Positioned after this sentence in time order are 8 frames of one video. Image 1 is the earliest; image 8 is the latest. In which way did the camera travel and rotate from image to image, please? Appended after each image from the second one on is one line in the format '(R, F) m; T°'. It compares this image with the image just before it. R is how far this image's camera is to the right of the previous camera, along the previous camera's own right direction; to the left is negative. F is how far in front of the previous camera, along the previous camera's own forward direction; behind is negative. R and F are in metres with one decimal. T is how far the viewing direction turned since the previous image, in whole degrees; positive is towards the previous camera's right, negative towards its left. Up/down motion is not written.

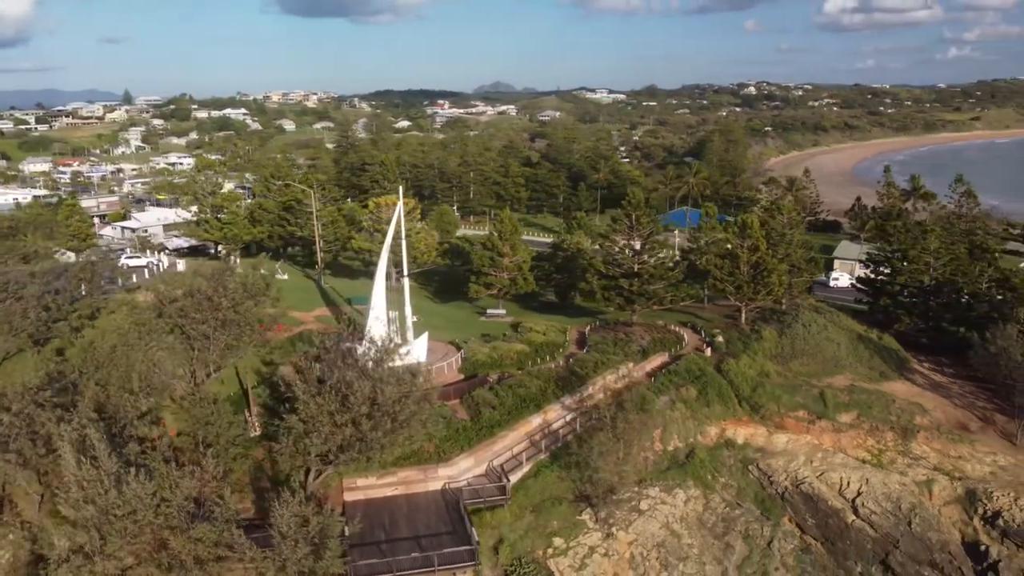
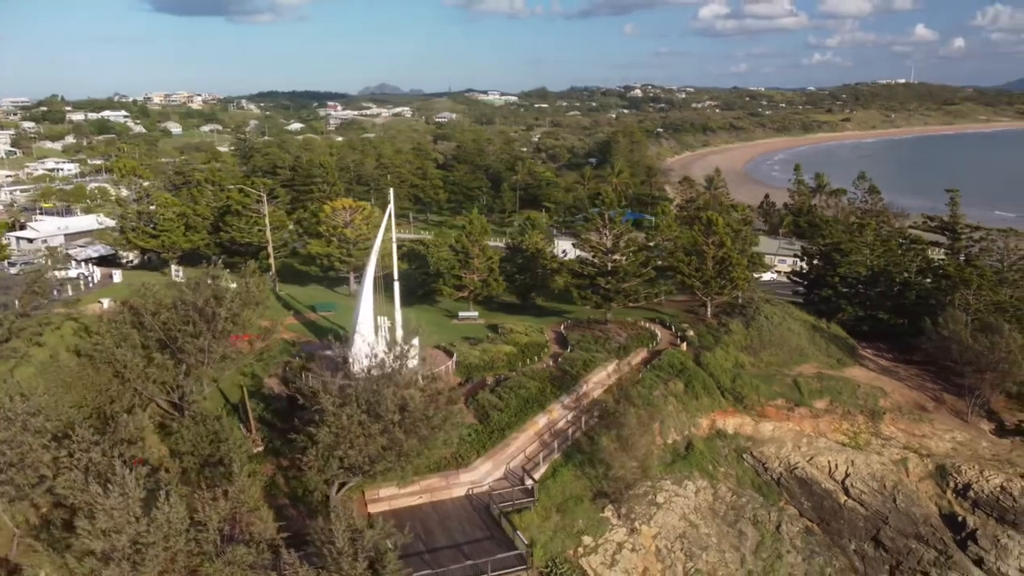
(-3.2, +0.3) m; +8°
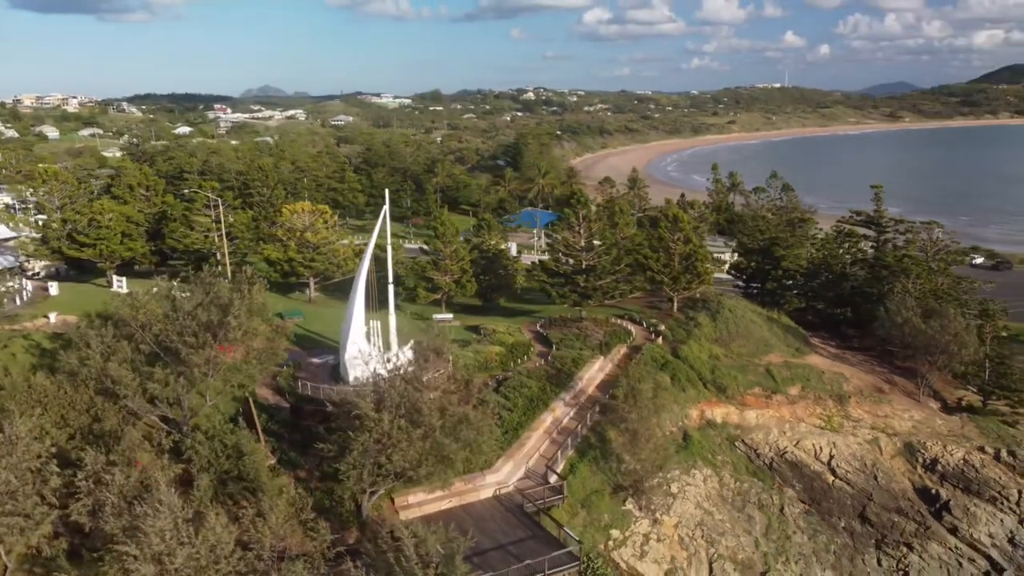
(-3.2, +0.2) m; +7°
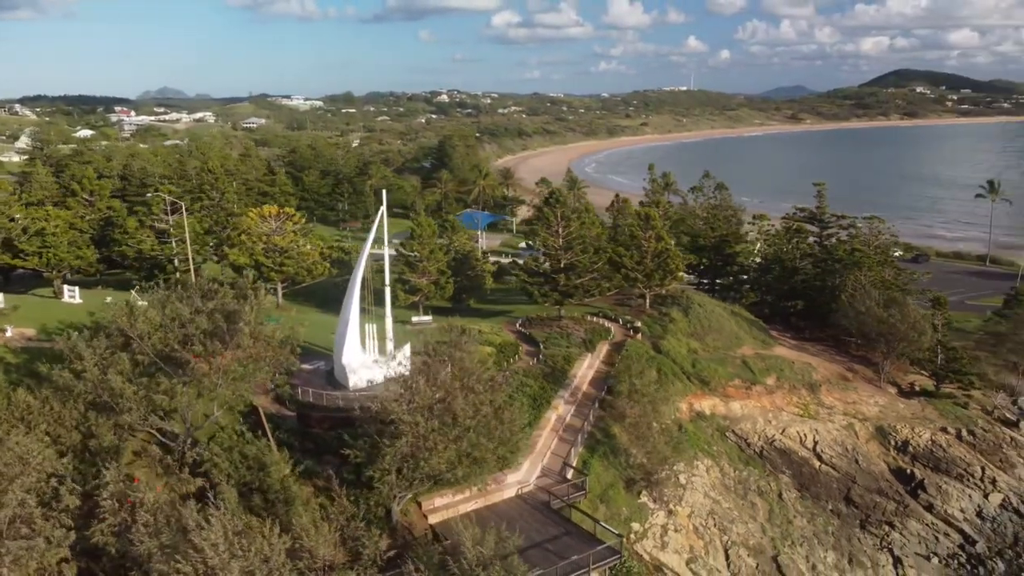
(-2.6, +0.1) m; +6°
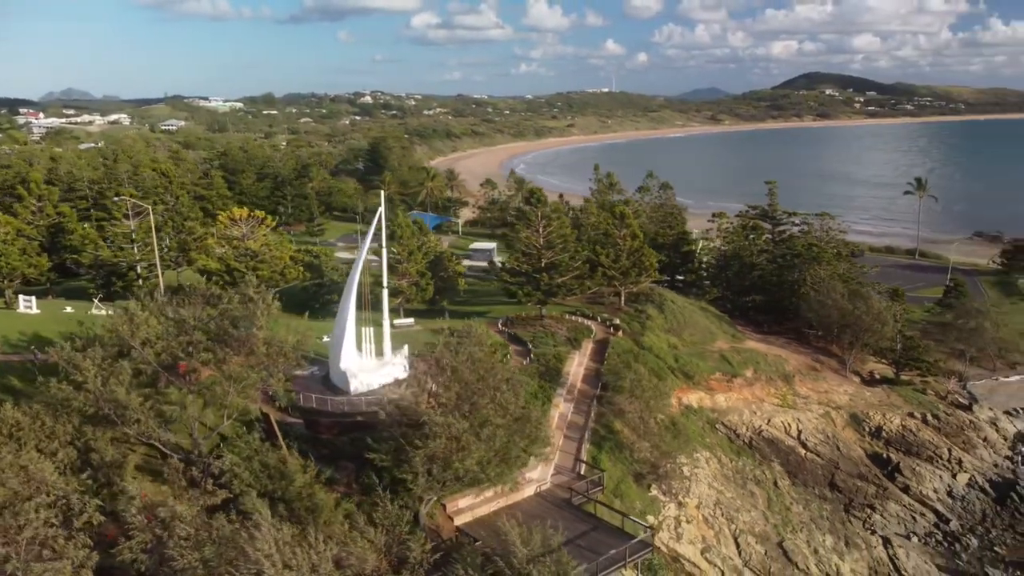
(-2.2, +0.1) m; +5°
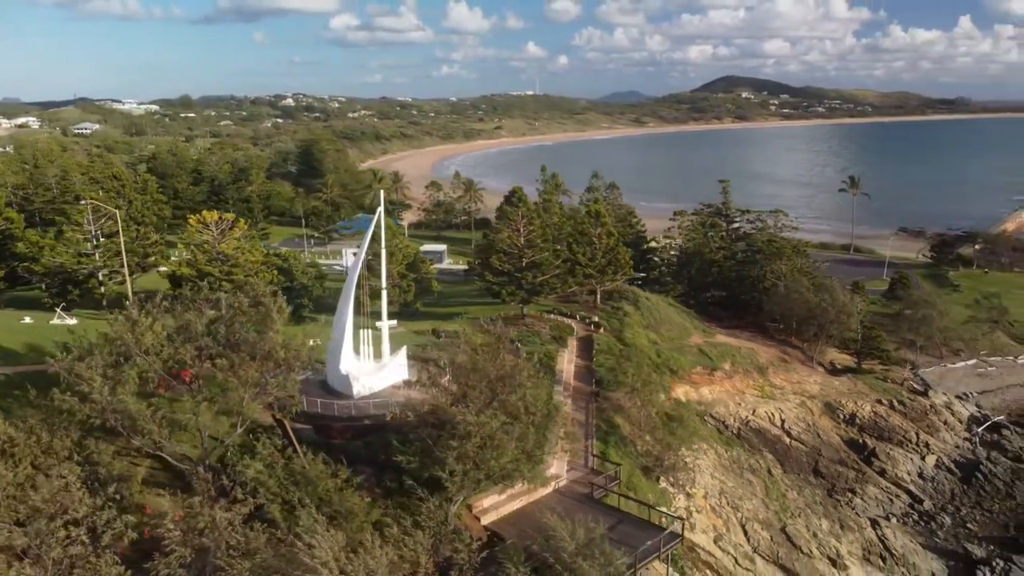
(-2.2, +0.1) m; +5°
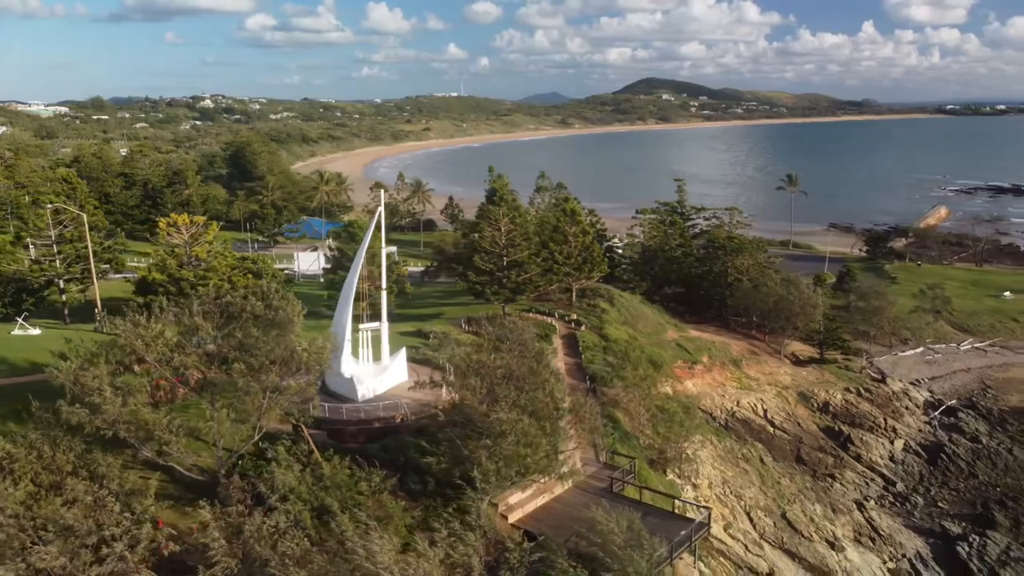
(-2.2, +0.1) m; +5°
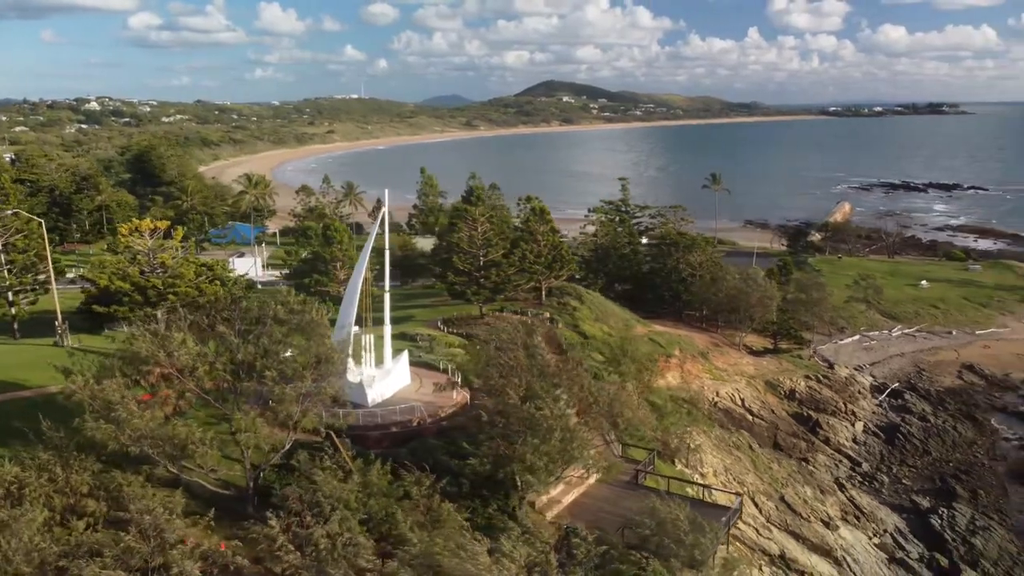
(-2.9, +0.2) m; +7°
